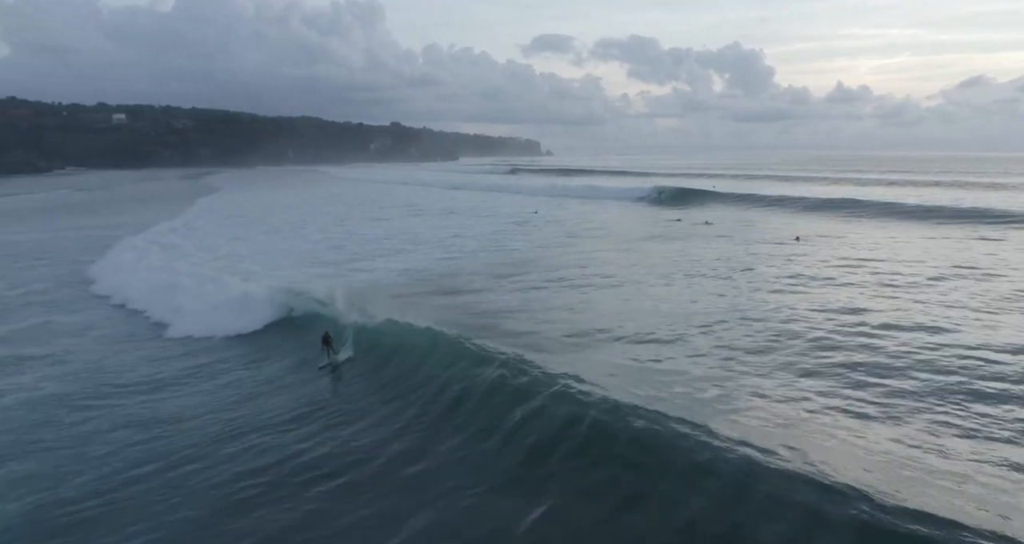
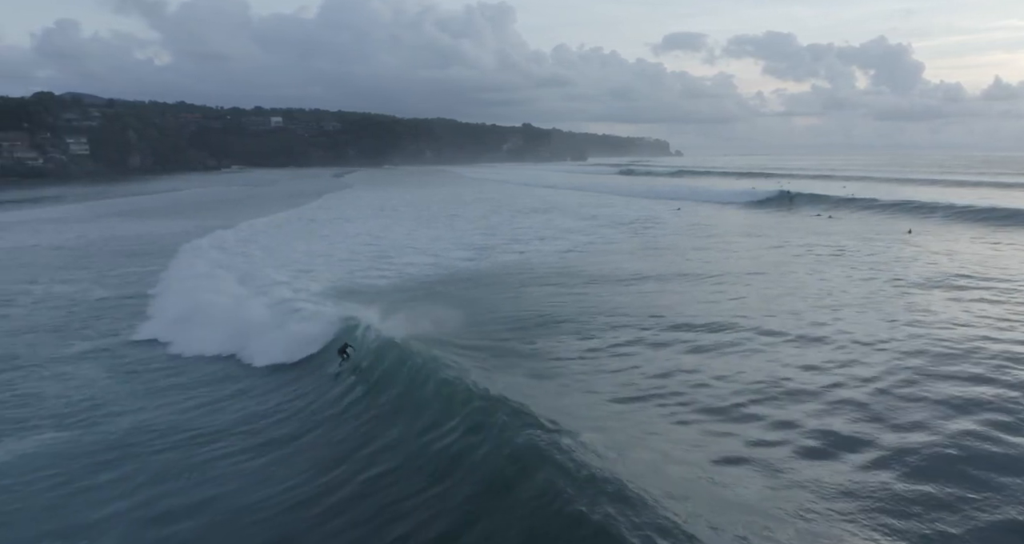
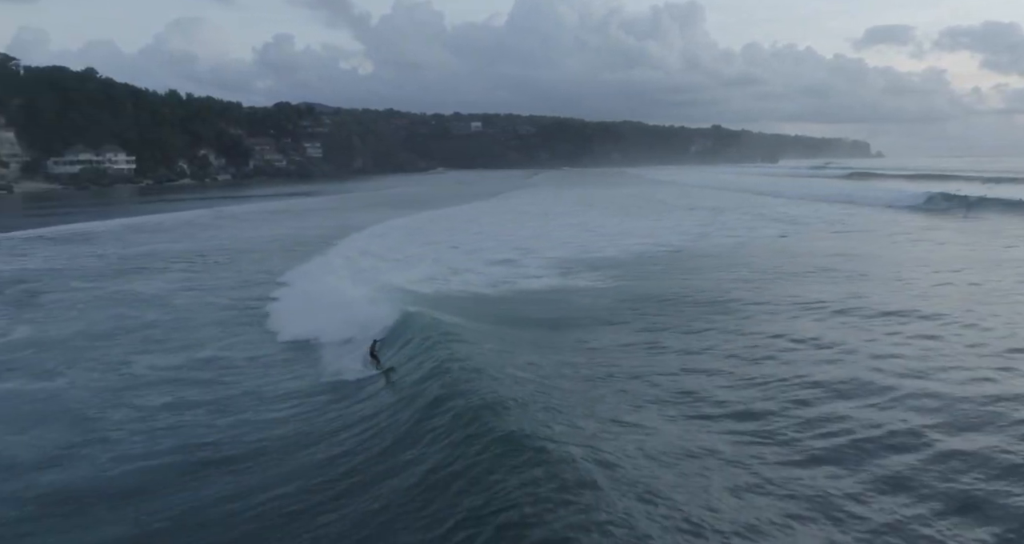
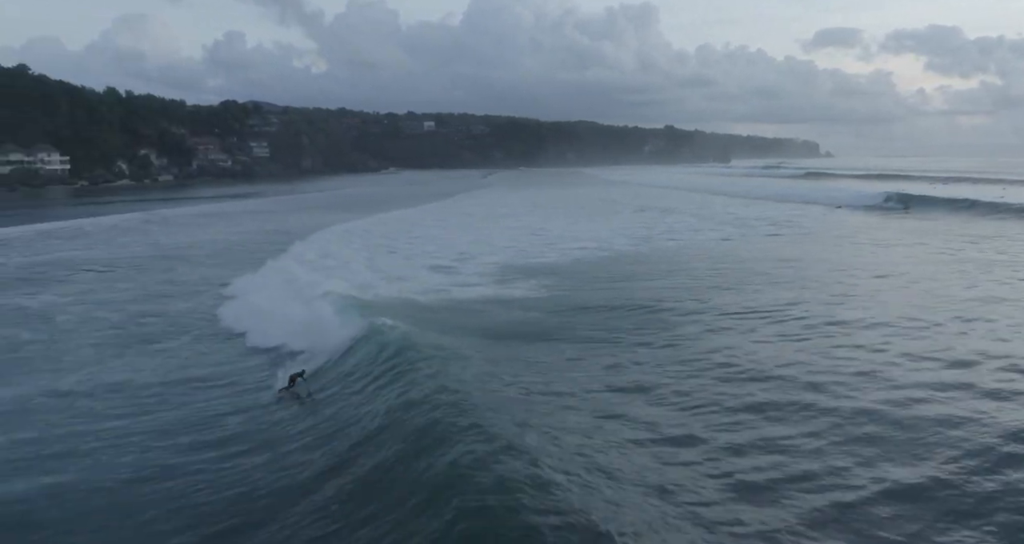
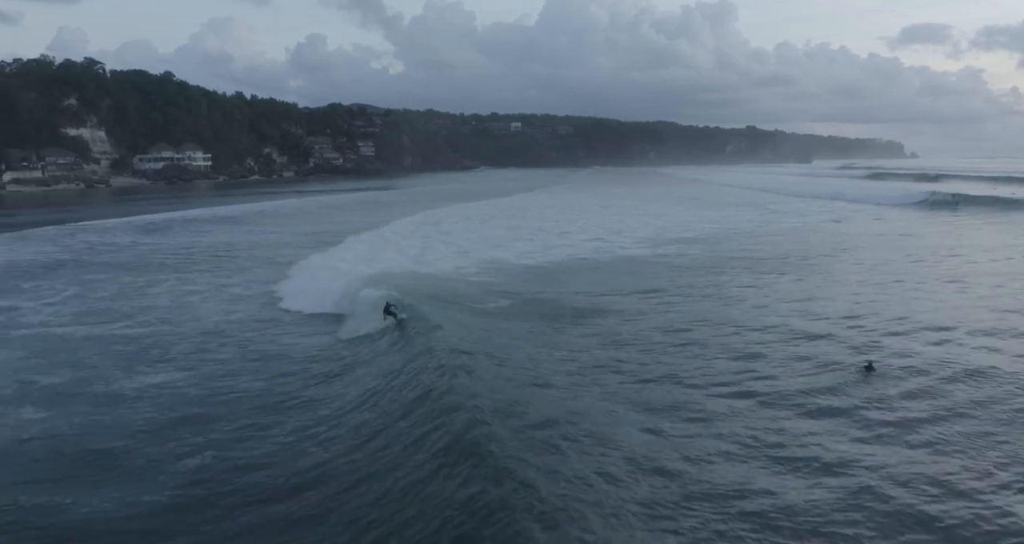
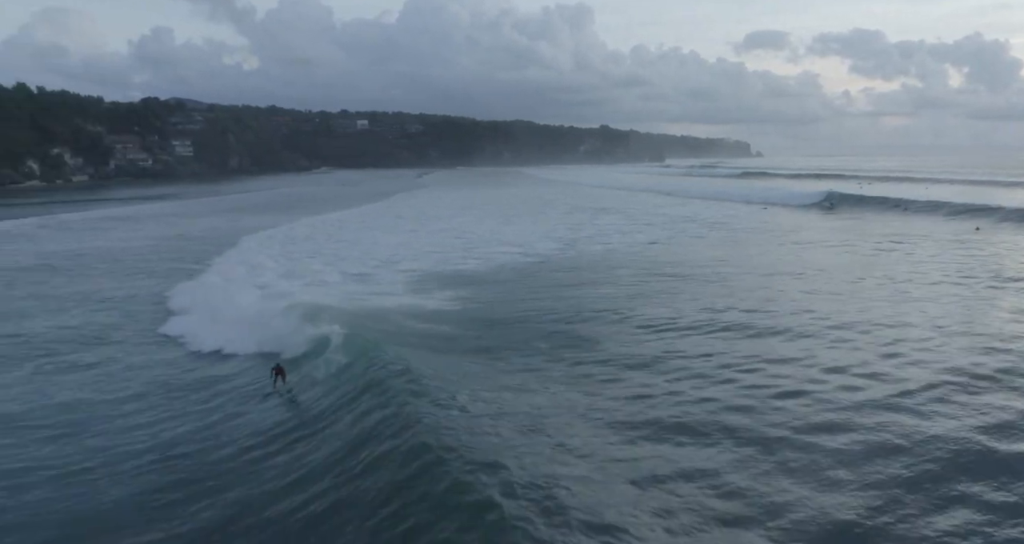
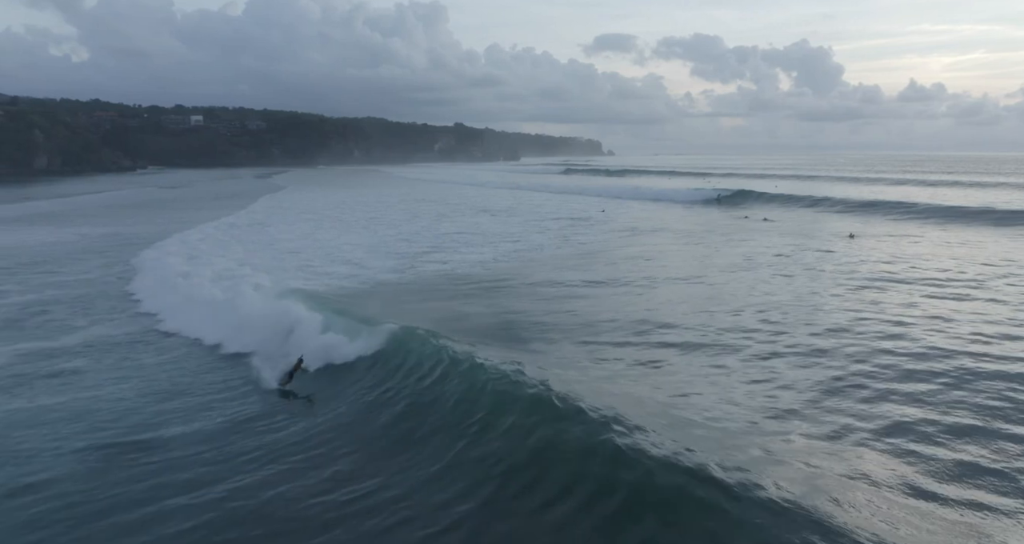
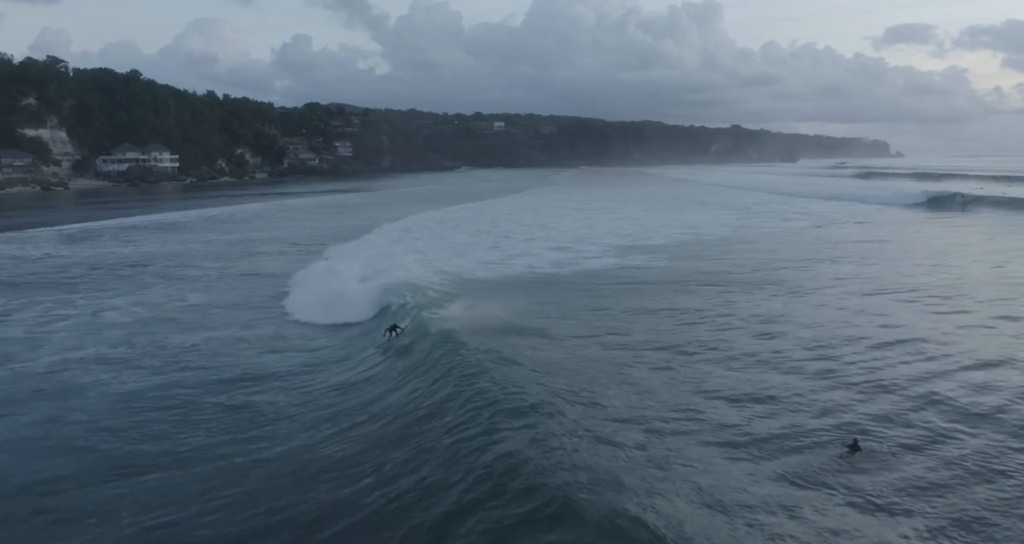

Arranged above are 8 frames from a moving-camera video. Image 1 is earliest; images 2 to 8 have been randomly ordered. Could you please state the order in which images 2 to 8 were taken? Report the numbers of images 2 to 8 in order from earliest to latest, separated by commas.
7, 2, 6, 4, 3, 8, 5
